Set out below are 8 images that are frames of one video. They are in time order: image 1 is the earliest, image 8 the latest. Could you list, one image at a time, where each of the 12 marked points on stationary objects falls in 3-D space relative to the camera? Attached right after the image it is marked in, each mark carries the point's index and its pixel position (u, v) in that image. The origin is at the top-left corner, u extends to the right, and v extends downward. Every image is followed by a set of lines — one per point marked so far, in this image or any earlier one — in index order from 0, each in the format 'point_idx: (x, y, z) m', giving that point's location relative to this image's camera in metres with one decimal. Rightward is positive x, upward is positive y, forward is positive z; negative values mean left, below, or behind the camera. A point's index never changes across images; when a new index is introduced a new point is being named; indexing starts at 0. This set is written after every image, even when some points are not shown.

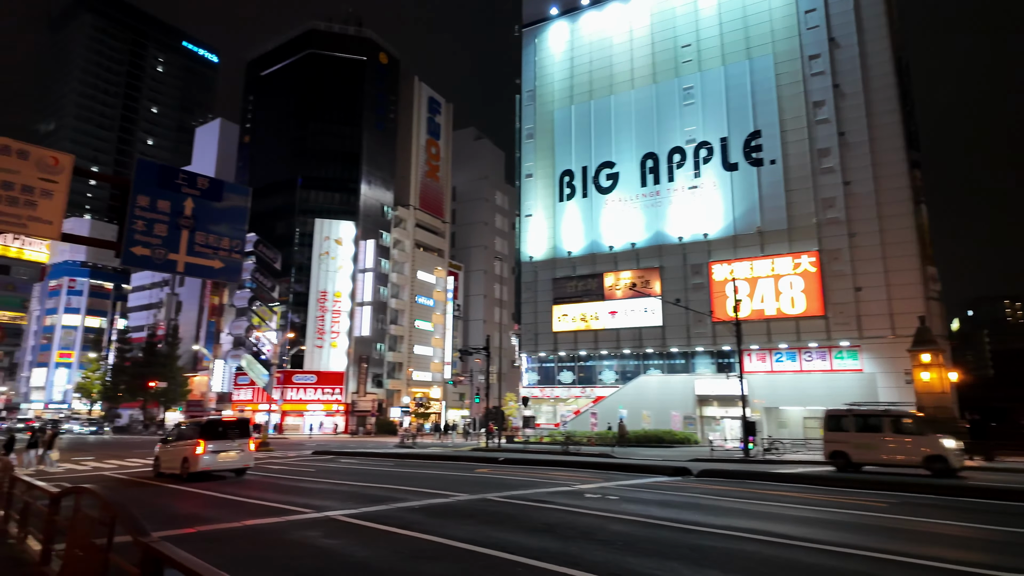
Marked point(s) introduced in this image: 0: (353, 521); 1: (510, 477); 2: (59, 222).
0: (-2.4, -3.5, +8.2) m
1: (-0.1, -4.8, +13.9) m
2: (-9.2, +1.3, +11.0) m
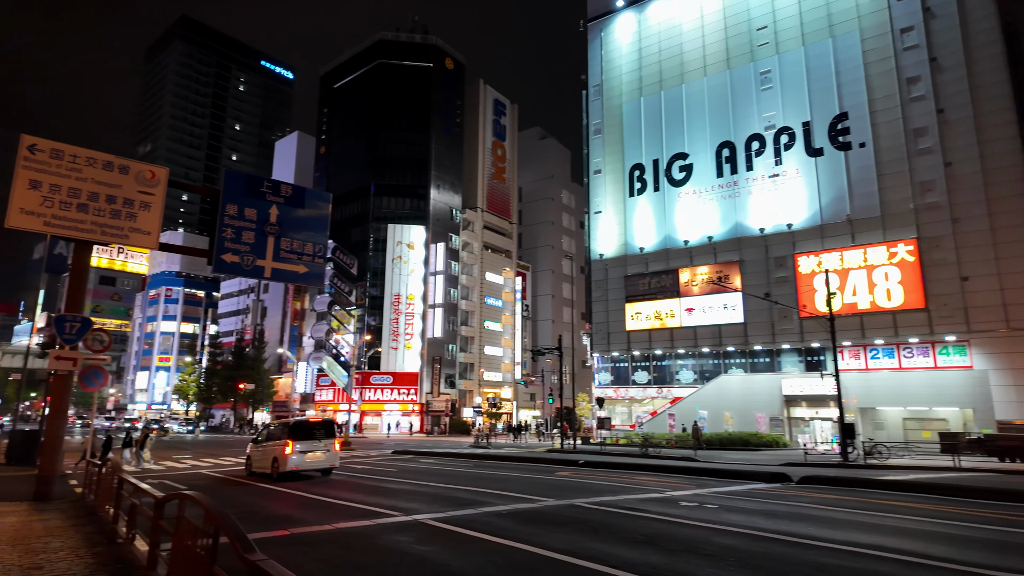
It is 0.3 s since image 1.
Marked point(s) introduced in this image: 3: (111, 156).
0: (-1.0, -3.5, +8.0) m
1: (+2.0, -4.7, +13.3) m
2: (-7.5, +1.2, +11.6) m
3: (-8.2, +2.7, +11.2) m
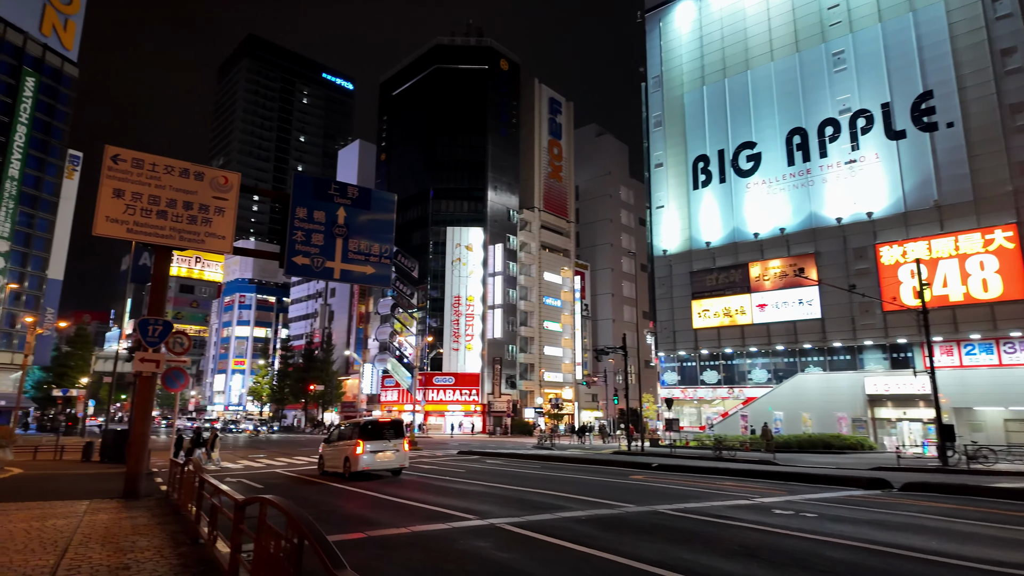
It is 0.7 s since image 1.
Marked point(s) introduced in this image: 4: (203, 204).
0: (+0.1, -3.4, +7.6) m
1: (+3.7, -4.5, +12.6) m
2: (-6.1, +1.1, +11.9) m
3: (-6.9, +2.6, +11.6) m
4: (-6.6, +1.8, +11.6) m
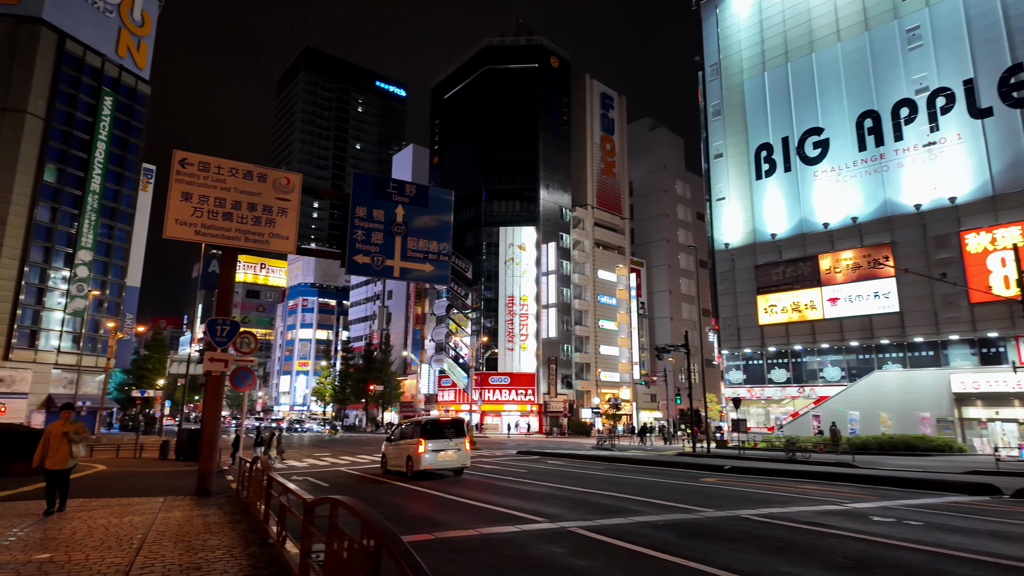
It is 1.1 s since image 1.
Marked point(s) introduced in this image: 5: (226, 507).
0: (+1.1, -3.2, +7.2) m
1: (+5.1, -4.3, +11.8) m
2: (-4.8, +1.1, +12.0) m
3: (-5.6, +2.6, +11.8) m
4: (-5.3, +1.8, +11.8) m
5: (-4.5, -3.5, +8.7) m
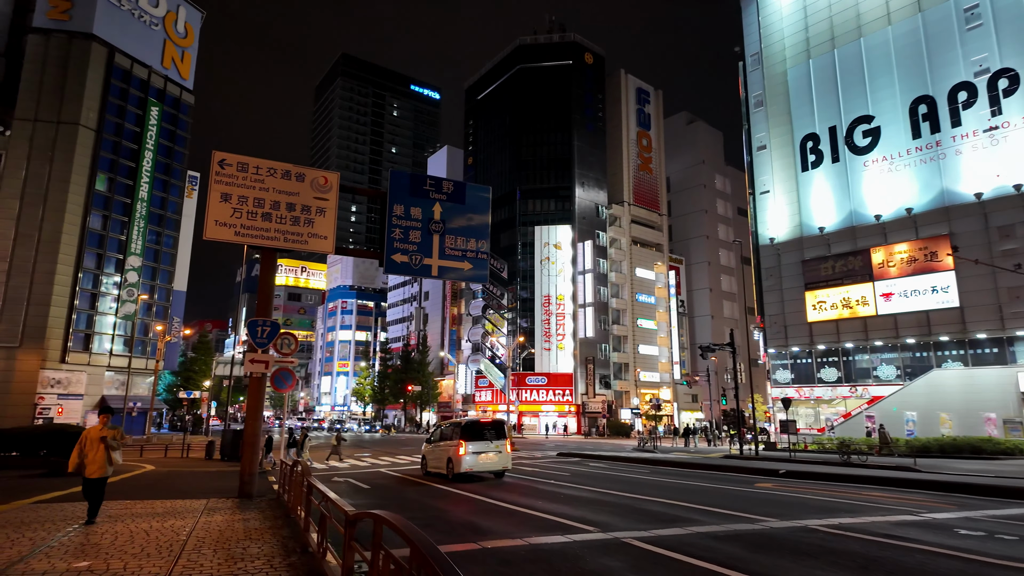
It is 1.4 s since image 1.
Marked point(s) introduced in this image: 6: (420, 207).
0: (+1.7, -3.2, +6.7) m
1: (+6.0, -4.2, +11.0) m
2: (-3.9, +1.1, +11.9) m
3: (-4.8, +2.6, +11.7) m
4: (-4.4, +1.8, +11.7) m
5: (-3.8, -3.5, +8.6) m
6: (-2.2, +1.9, +12.9) m
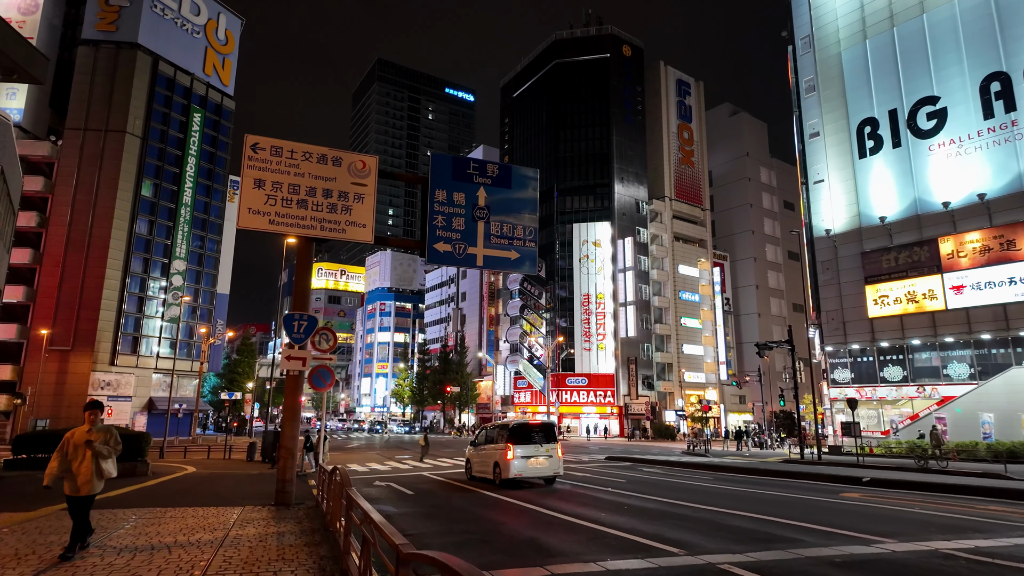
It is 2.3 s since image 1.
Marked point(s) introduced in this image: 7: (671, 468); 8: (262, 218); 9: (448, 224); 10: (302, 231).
0: (+2.4, -2.9, +5.5) m
1: (+7.1, -3.9, +9.6) m
2: (-2.8, +1.3, +11.1) m
3: (-3.7, +2.8, +11.0) m
4: (-3.4, +1.9, +11.0) m
5: (-2.9, -3.3, +7.8) m
6: (-1.1, +2.1, +12.0) m
7: (+5.7, -6.5, +19.8) m
8: (-4.7, +1.3, +10.3) m
9: (-1.4, +1.4, +11.7) m
10: (-4.0, +1.1, +10.5) m
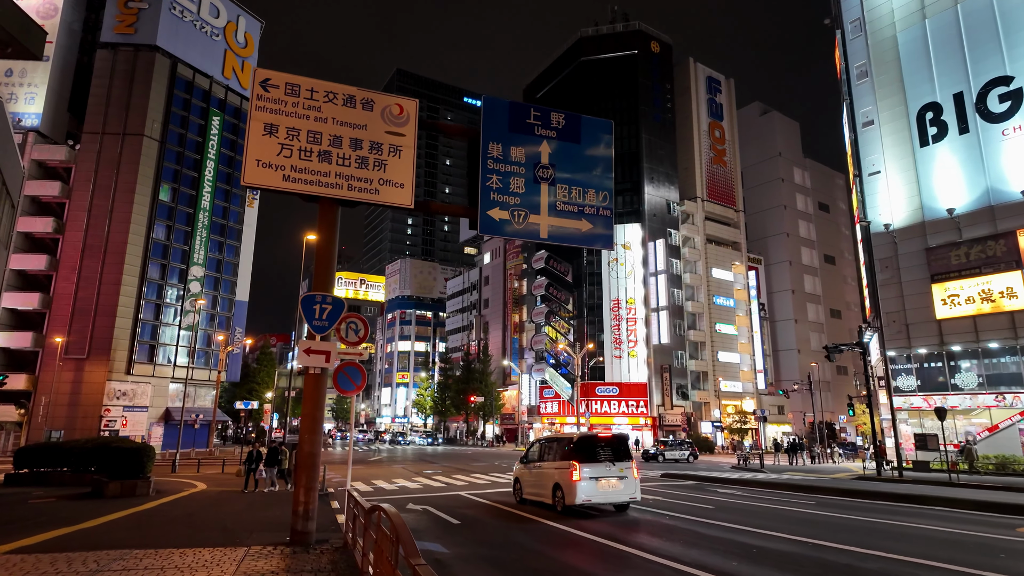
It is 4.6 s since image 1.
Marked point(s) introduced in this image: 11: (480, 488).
0: (+3.5, -2.4, +3.0) m
1: (+8.3, -3.4, +6.9) m
2: (-1.6, +1.7, +8.8) m
3: (-2.5, +3.2, +8.7) m
4: (-2.2, +2.3, +8.7) m
5: (-1.8, -2.9, +5.4) m
6: (+0.2, +2.5, +9.6) m
7: (+7.3, -6.3, +17.1) m
8: (-3.5, +1.7, +8.0) m
9: (-0.1, +1.8, +9.4) m
10: (-2.8, +1.5, +8.2) m
11: (-1.0, -6.4, +17.7) m
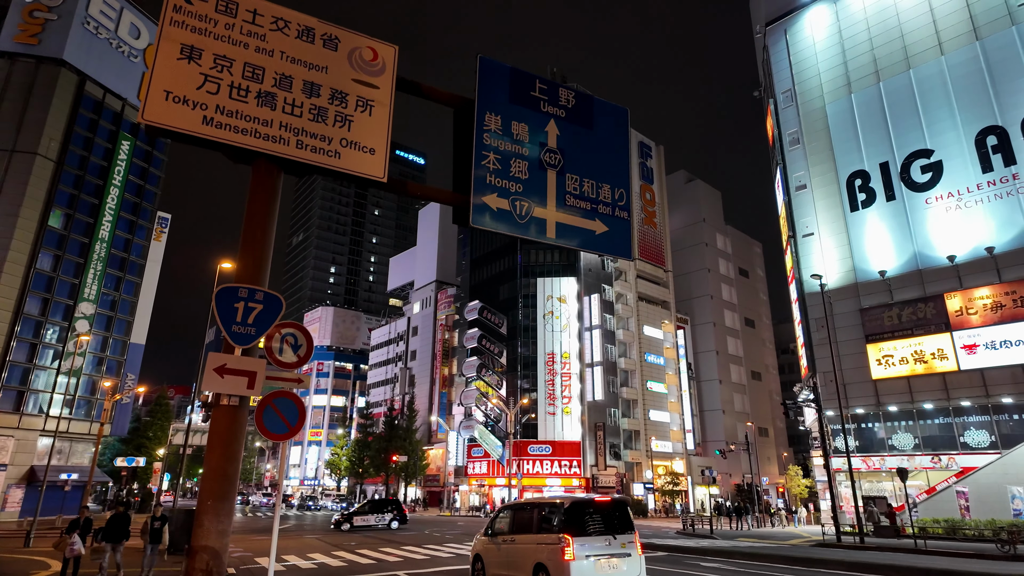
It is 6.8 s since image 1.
0: (+4.2, -2.1, +1.1) m
1: (+8.4, -3.7, +5.4) m
2: (-1.5, +1.6, +6.5) m
3: (-2.4, +3.2, +6.5) m
4: (-2.0, +2.3, +6.4) m
5: (-1.4, -2.5, +2.7) m
6: (+0.2, +2.3, +7.7) m
7: (+5.9, -7.5, +15.1) m
8: (-3.3, +1.8, +5.5) m
9: (-0.1, +1.6, +7.3) m
10: (-2.7, +1.6, +5.8) m
11: (-2.5, -7.4, +14.6) m
